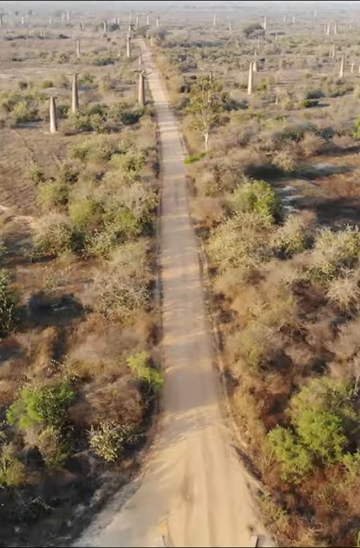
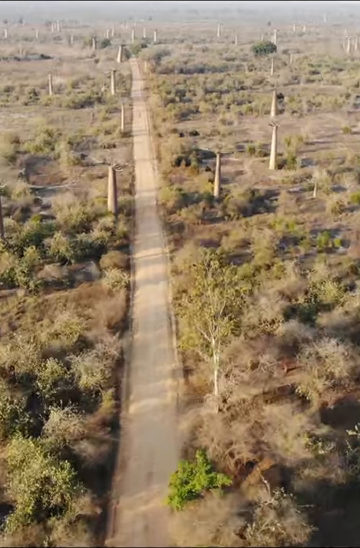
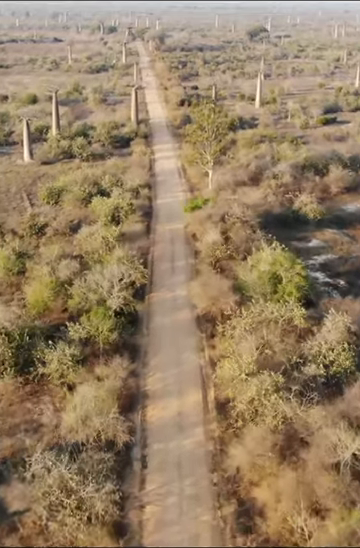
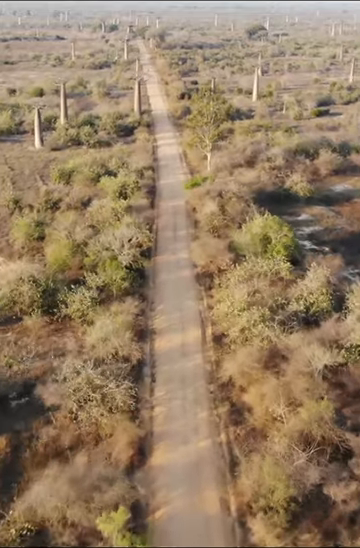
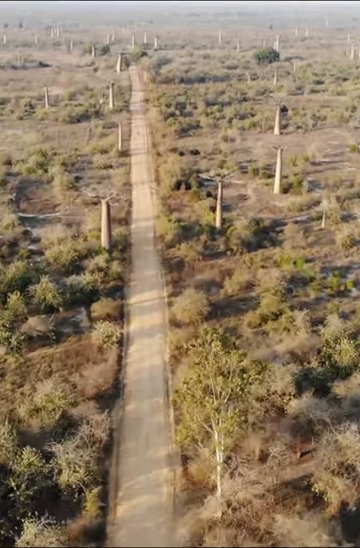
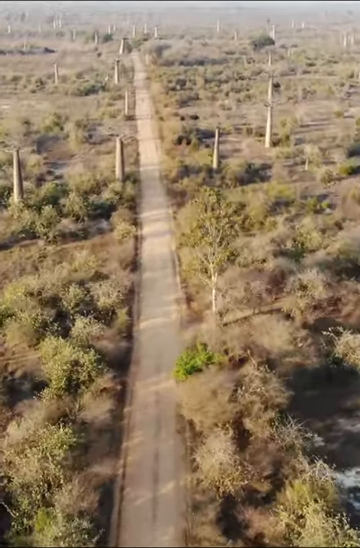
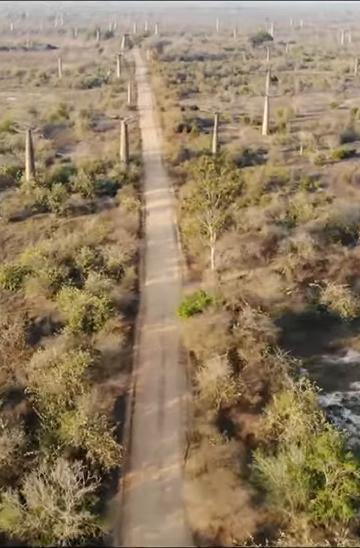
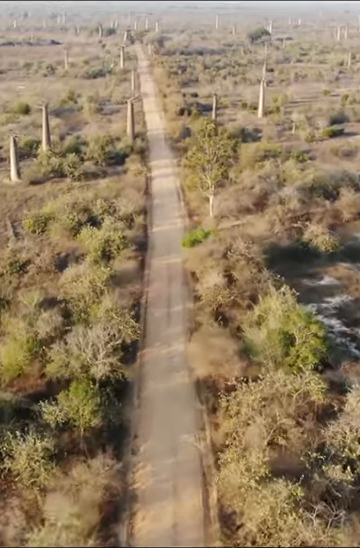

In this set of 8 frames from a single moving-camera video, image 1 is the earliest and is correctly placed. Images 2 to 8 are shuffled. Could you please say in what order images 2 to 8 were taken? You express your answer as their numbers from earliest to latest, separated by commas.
4, 3, 8, 7, 6, 2, 5
